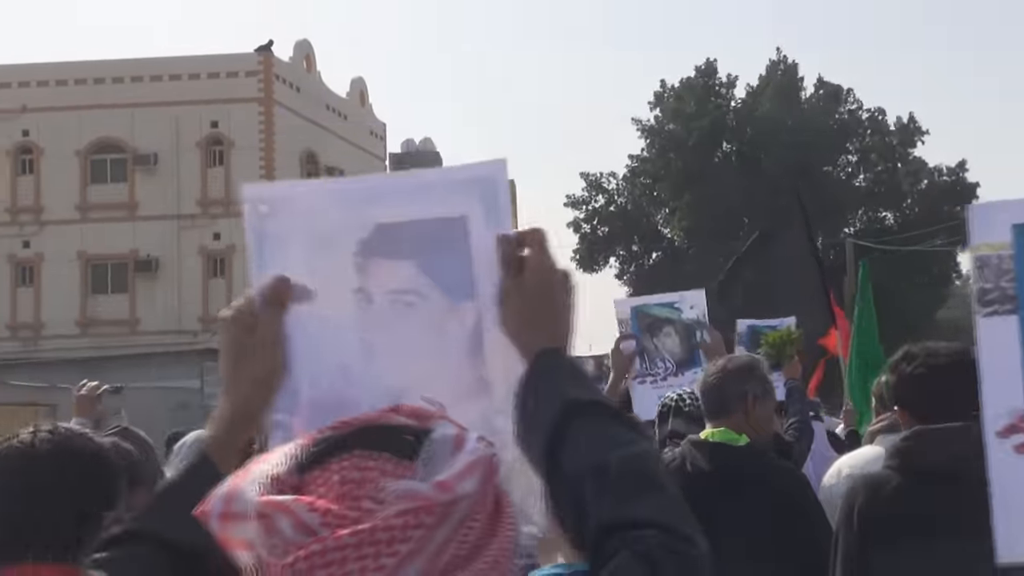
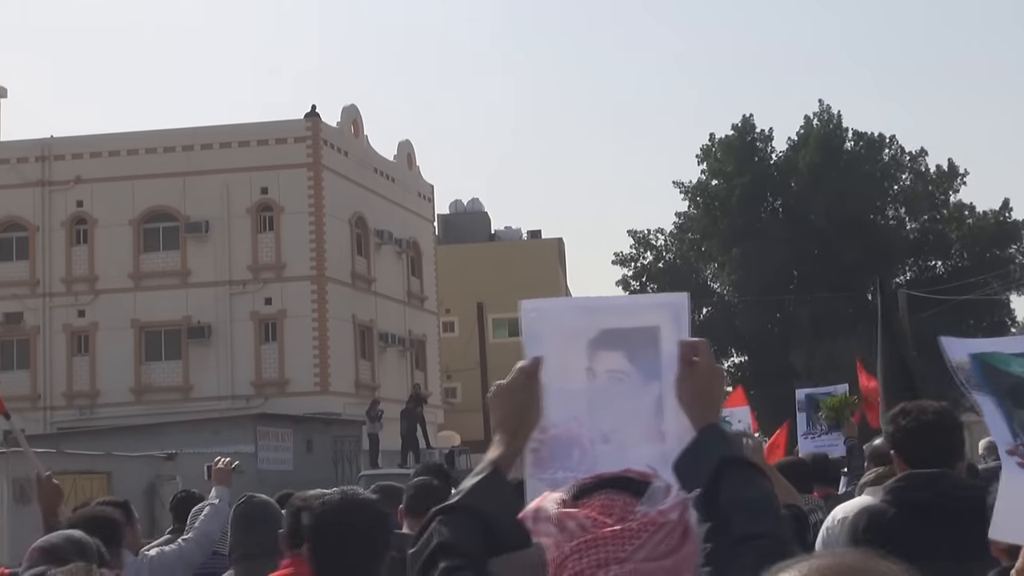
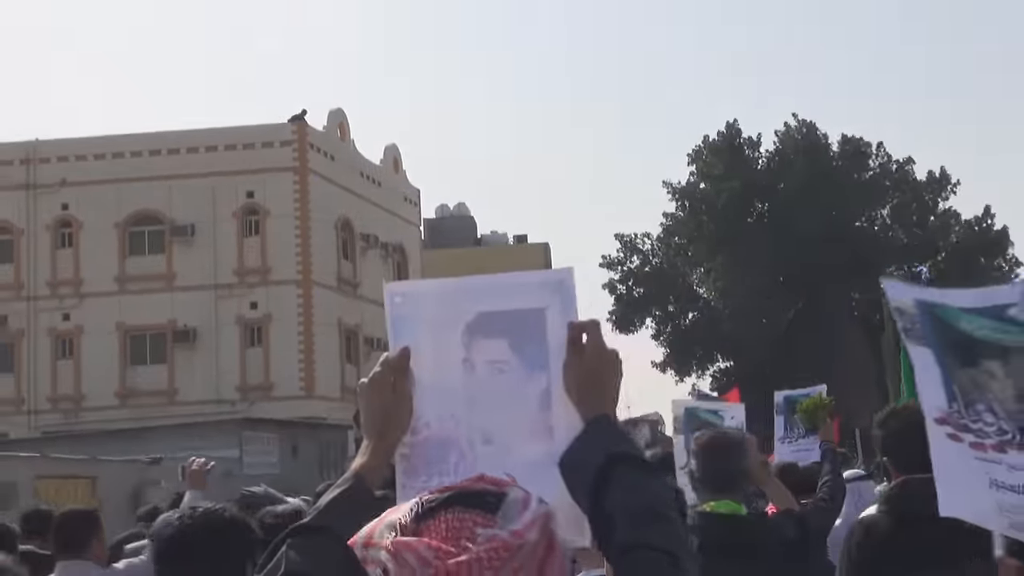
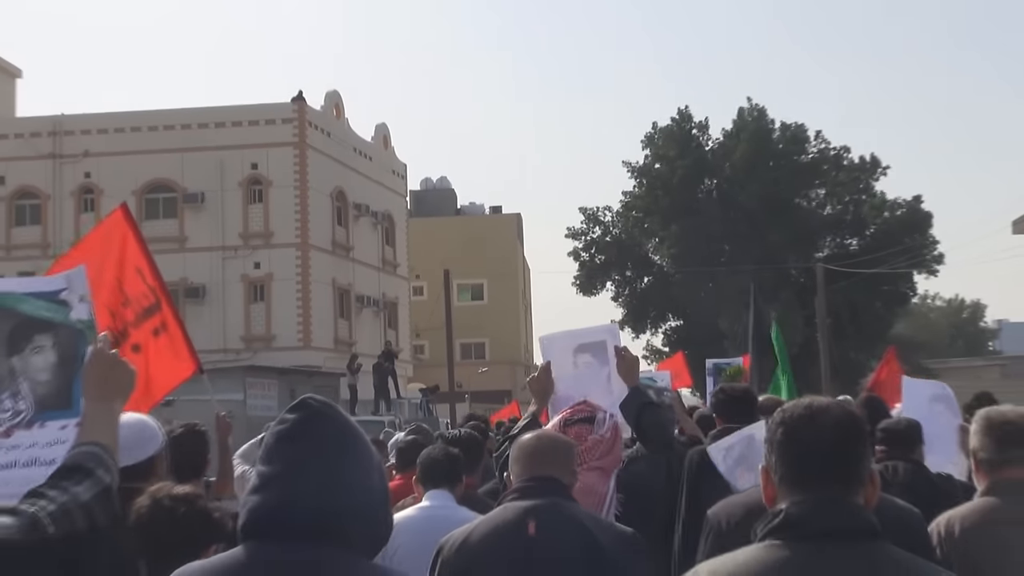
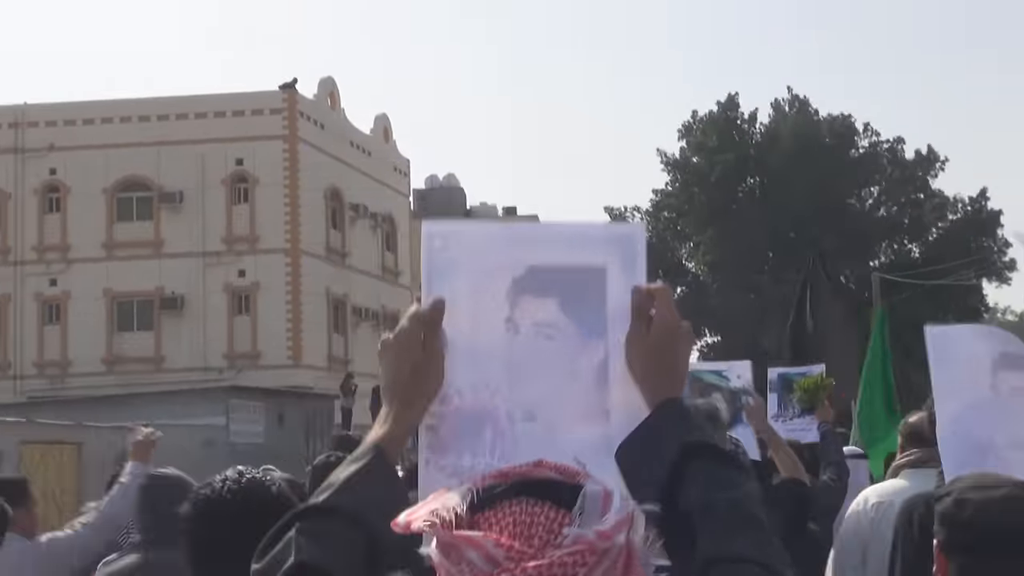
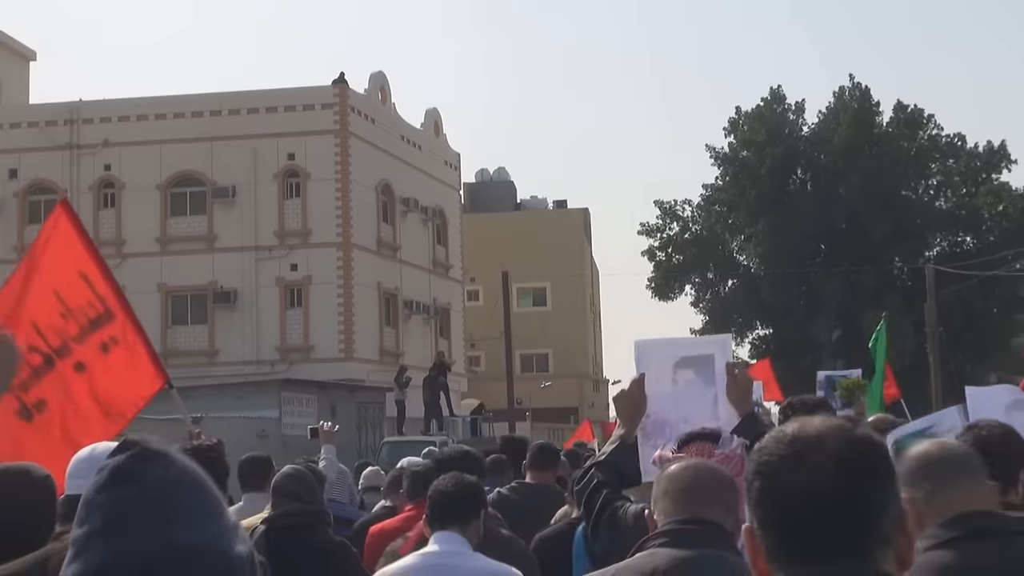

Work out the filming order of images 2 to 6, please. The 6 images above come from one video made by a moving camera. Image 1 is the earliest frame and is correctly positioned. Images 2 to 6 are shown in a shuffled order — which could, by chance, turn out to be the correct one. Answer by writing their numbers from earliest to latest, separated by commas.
5, 3, 2, 6, 4
